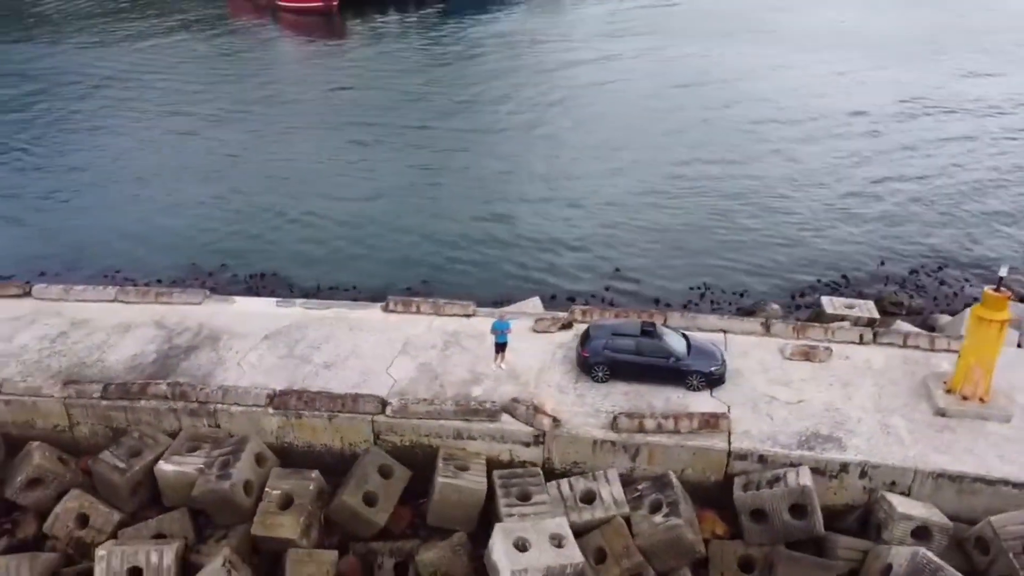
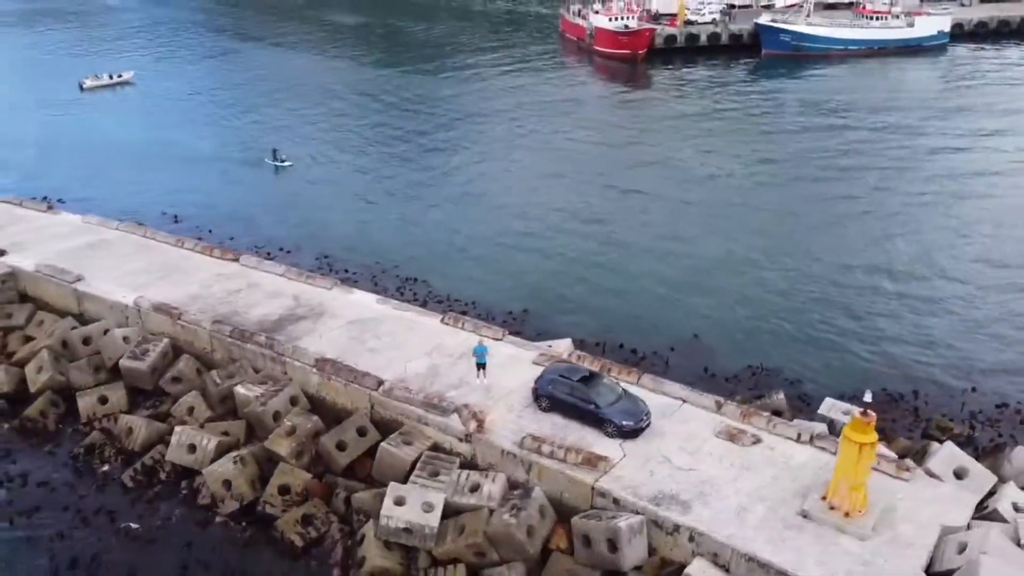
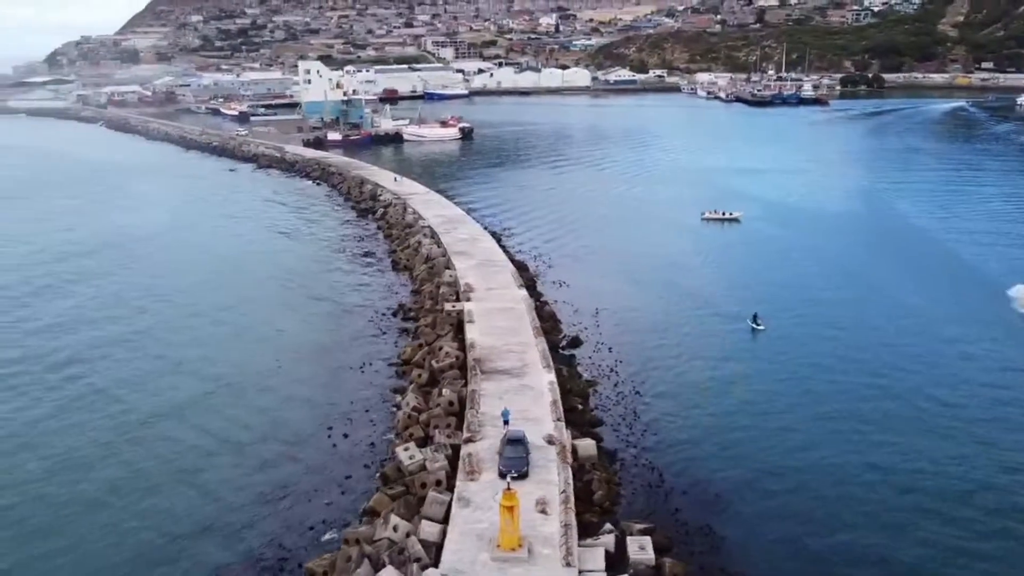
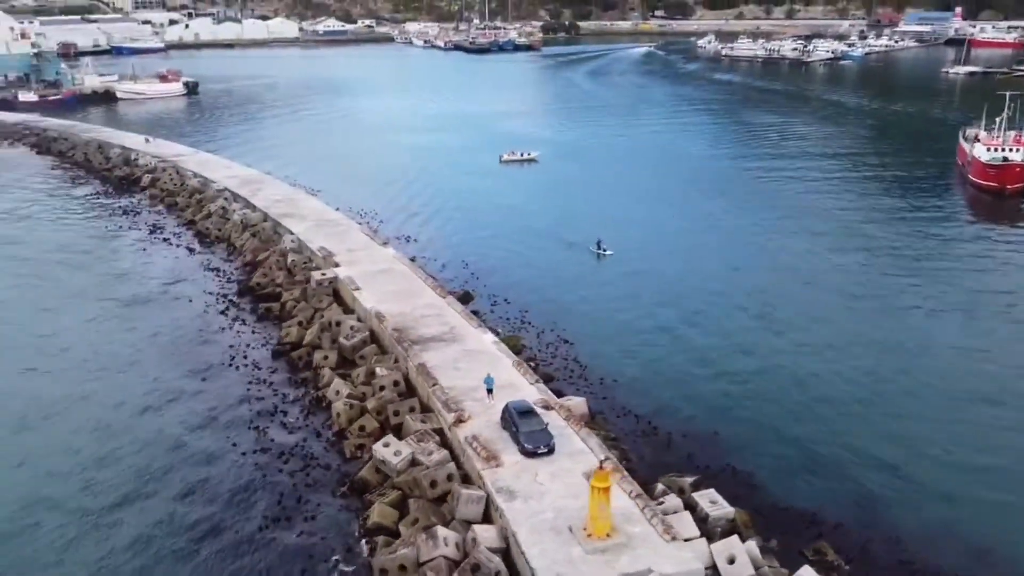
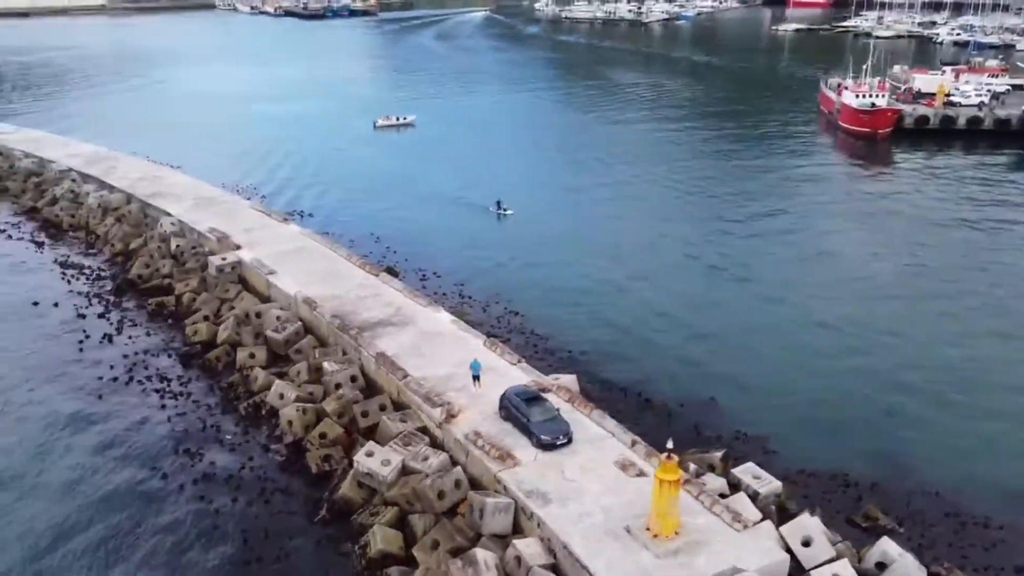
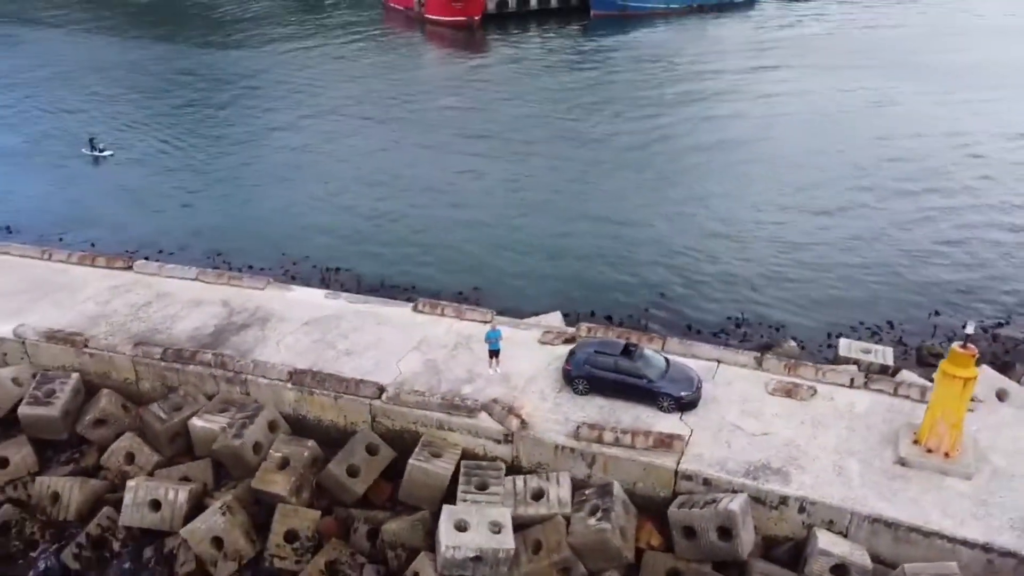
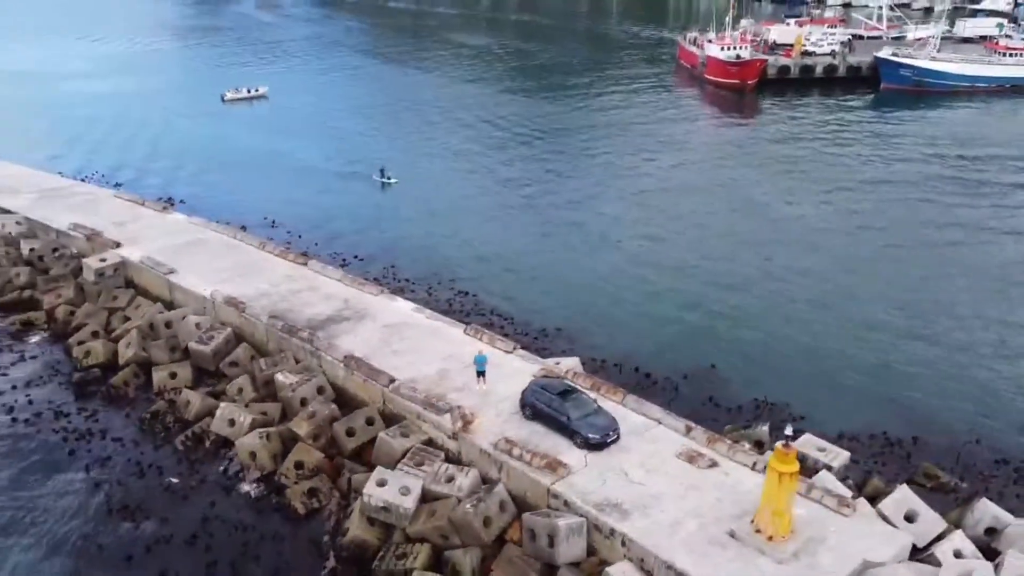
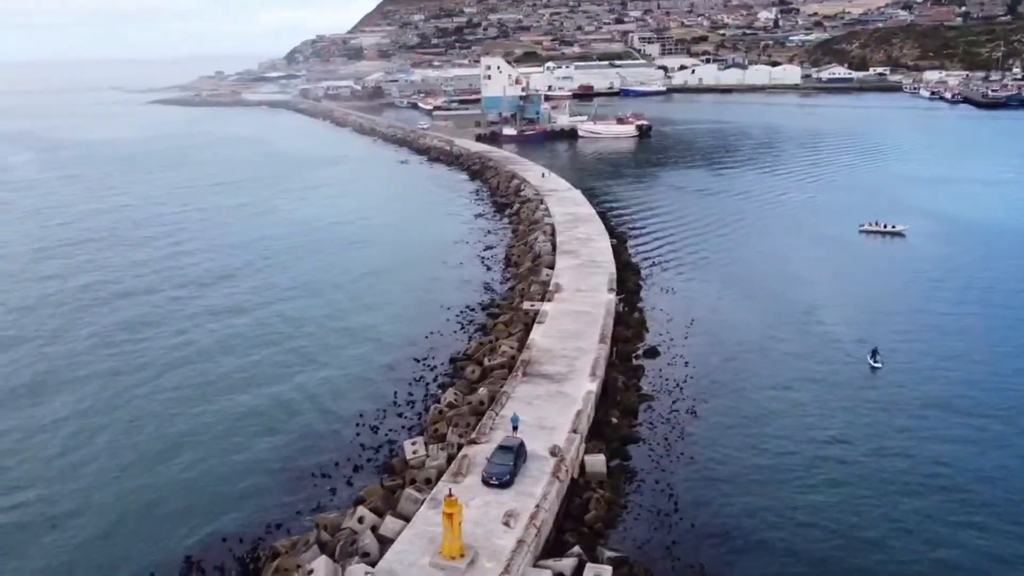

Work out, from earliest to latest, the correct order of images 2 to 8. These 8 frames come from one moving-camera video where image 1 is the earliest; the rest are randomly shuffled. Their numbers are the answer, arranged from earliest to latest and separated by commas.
6, 2, 7, 5, 4, 3, 8
